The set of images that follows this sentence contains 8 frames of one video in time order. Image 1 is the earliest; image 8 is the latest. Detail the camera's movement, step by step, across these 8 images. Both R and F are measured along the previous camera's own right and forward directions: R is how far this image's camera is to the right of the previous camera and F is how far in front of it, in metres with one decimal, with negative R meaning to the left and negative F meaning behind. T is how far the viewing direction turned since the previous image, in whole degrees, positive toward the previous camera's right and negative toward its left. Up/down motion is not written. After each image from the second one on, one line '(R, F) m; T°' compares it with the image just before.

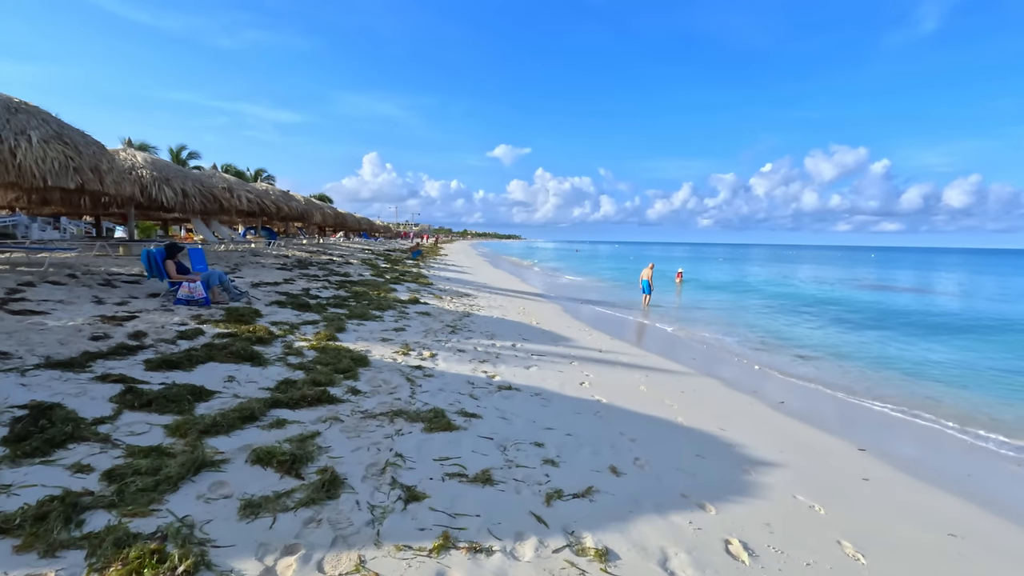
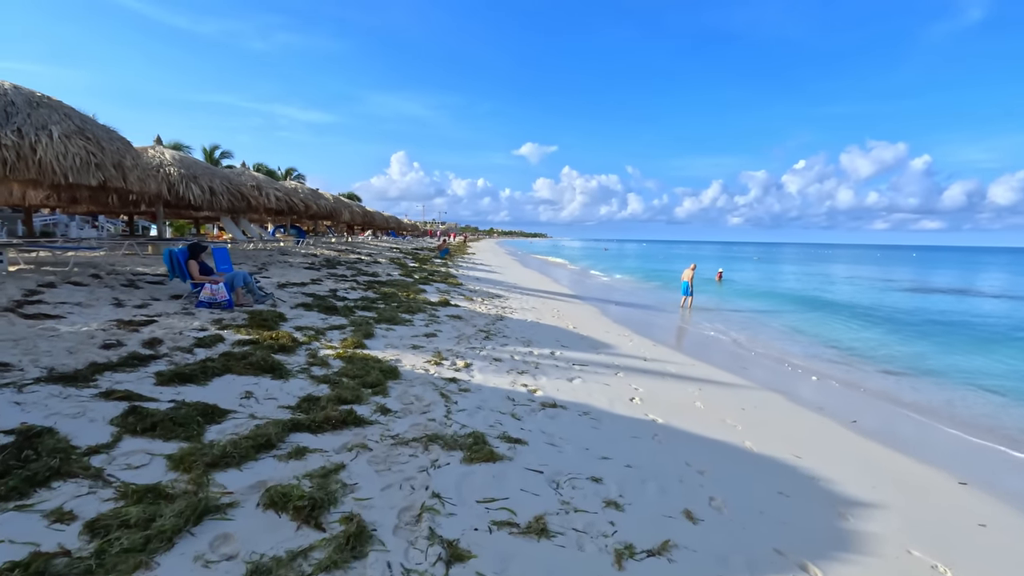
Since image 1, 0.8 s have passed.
(-0.2, +0.5) m; -3°
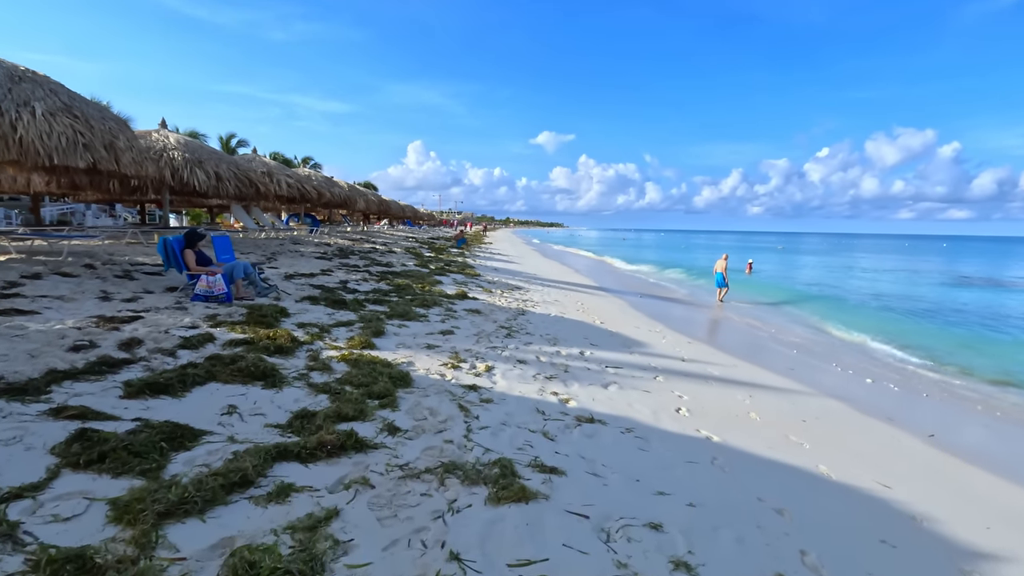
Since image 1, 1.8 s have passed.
(-0.1, +0.6) m; -2°
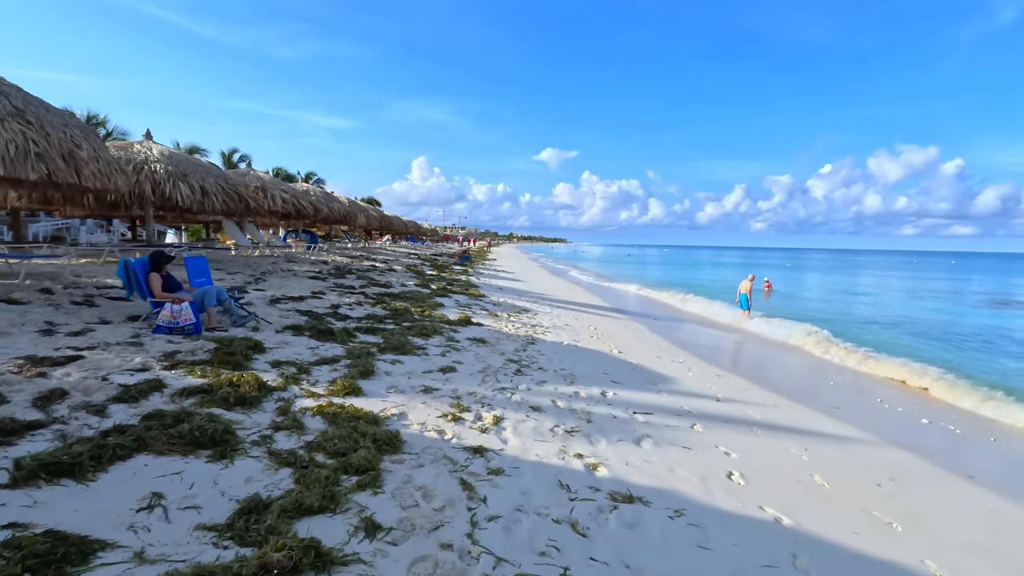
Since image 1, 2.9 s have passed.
(-0.1, +0.8) m; 0°
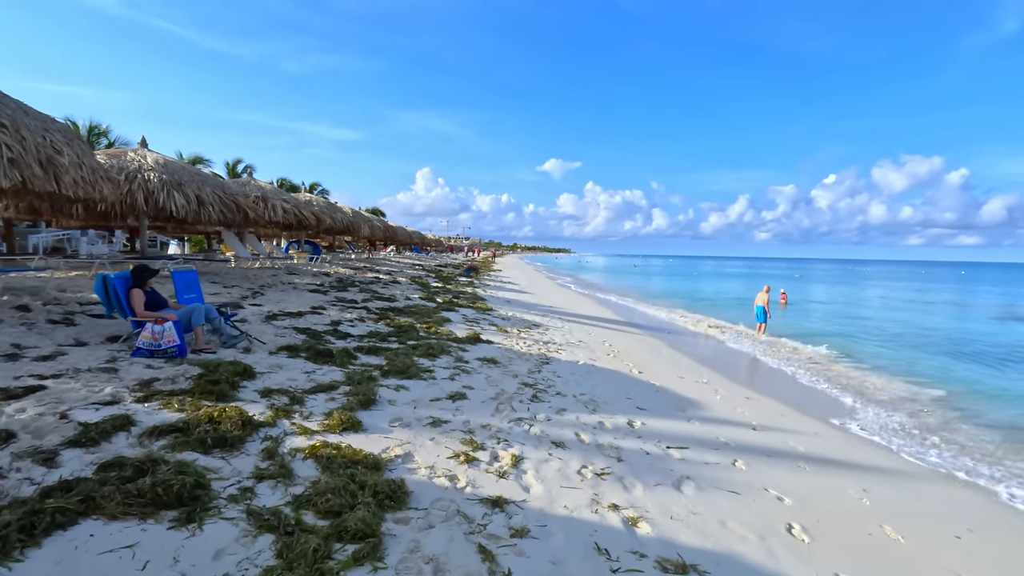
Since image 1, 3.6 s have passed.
(-0.1, +0.5) m; 0°
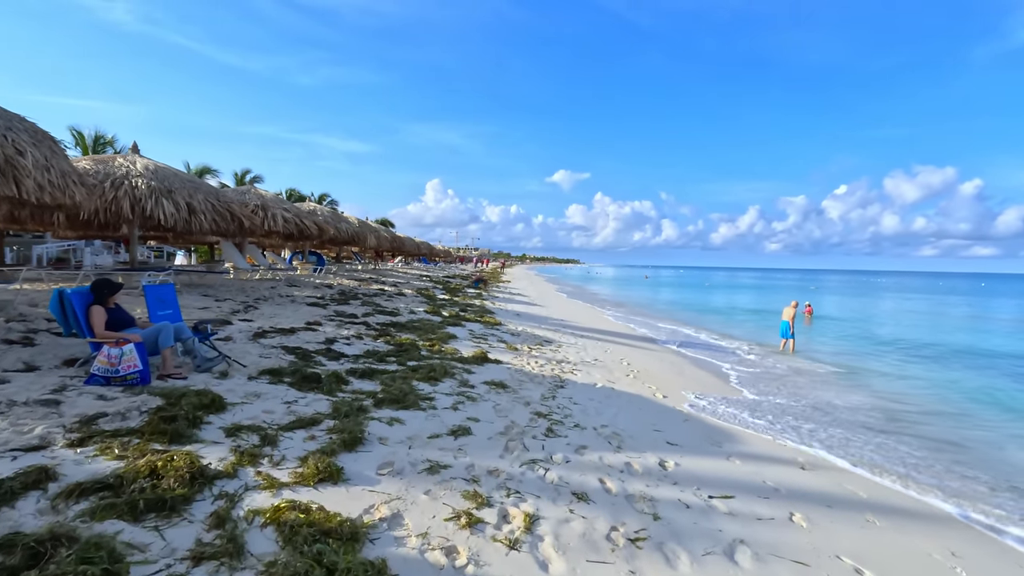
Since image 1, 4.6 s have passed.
(0.0, +0.6) m; -1°
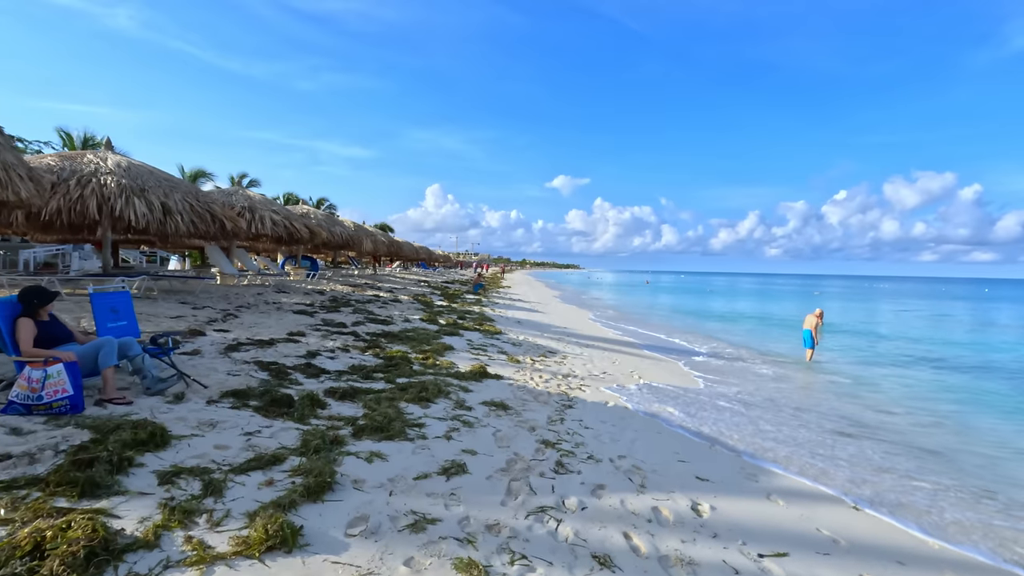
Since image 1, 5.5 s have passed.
(0.0, +0.6) m; 0°
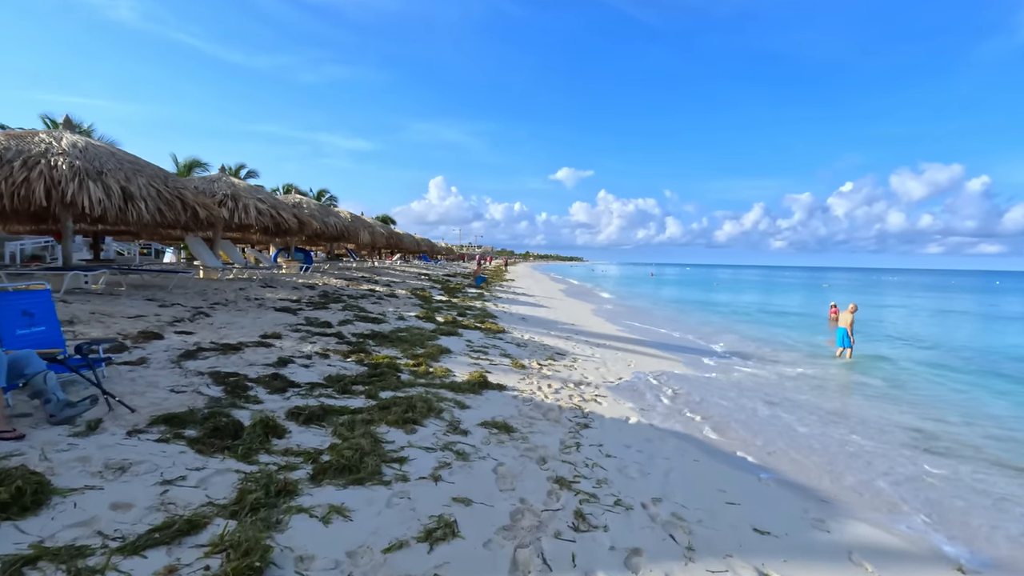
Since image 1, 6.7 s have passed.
(0.0, +0.9) m; 0°
